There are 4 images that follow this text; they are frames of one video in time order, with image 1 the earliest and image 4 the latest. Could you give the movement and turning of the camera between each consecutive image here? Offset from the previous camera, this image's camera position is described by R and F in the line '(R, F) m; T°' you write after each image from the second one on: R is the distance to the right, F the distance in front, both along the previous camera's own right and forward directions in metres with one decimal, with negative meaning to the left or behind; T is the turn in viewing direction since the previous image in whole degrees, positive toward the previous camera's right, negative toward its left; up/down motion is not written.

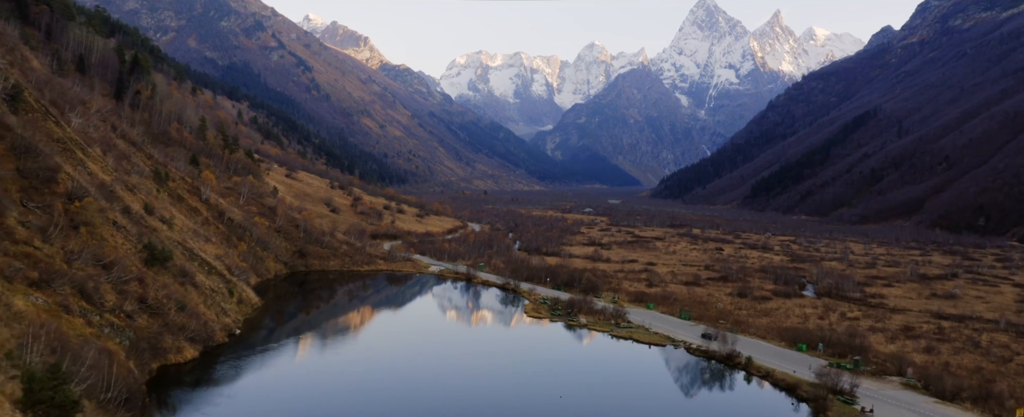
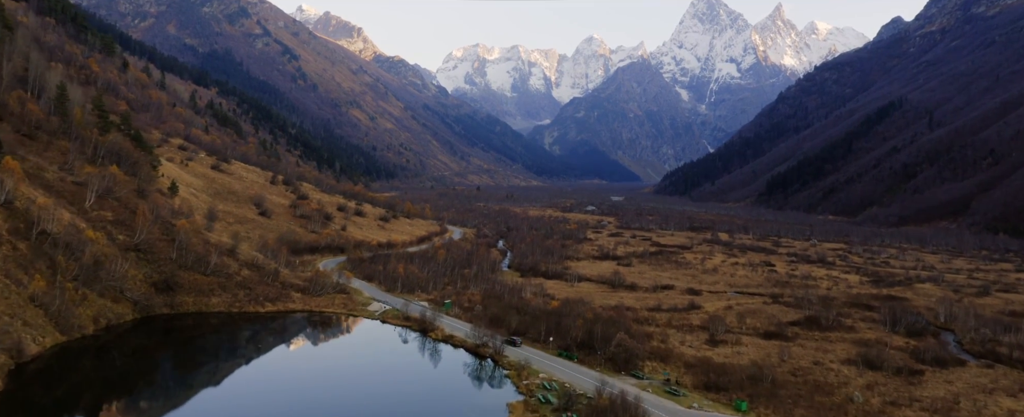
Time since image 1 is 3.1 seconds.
(+1.2, +33.4) m; 0°
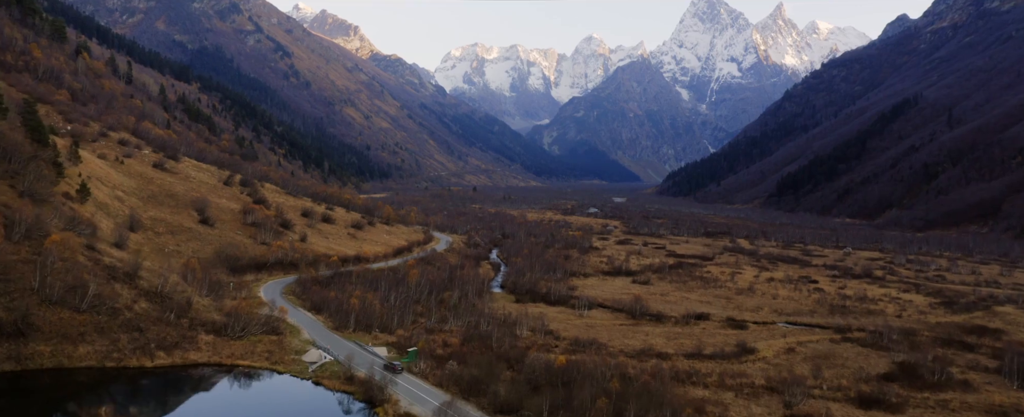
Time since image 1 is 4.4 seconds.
(+0.6, +17.6) m; 0°
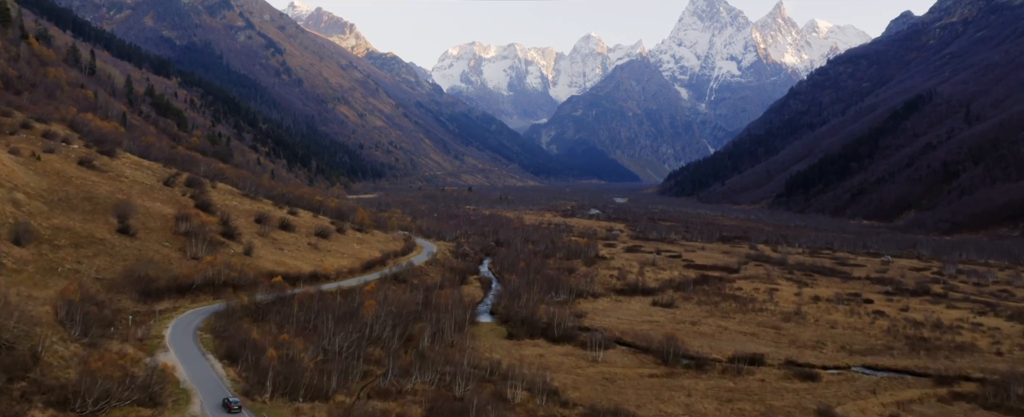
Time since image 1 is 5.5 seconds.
(+0.5, +15.8) m; 0°
